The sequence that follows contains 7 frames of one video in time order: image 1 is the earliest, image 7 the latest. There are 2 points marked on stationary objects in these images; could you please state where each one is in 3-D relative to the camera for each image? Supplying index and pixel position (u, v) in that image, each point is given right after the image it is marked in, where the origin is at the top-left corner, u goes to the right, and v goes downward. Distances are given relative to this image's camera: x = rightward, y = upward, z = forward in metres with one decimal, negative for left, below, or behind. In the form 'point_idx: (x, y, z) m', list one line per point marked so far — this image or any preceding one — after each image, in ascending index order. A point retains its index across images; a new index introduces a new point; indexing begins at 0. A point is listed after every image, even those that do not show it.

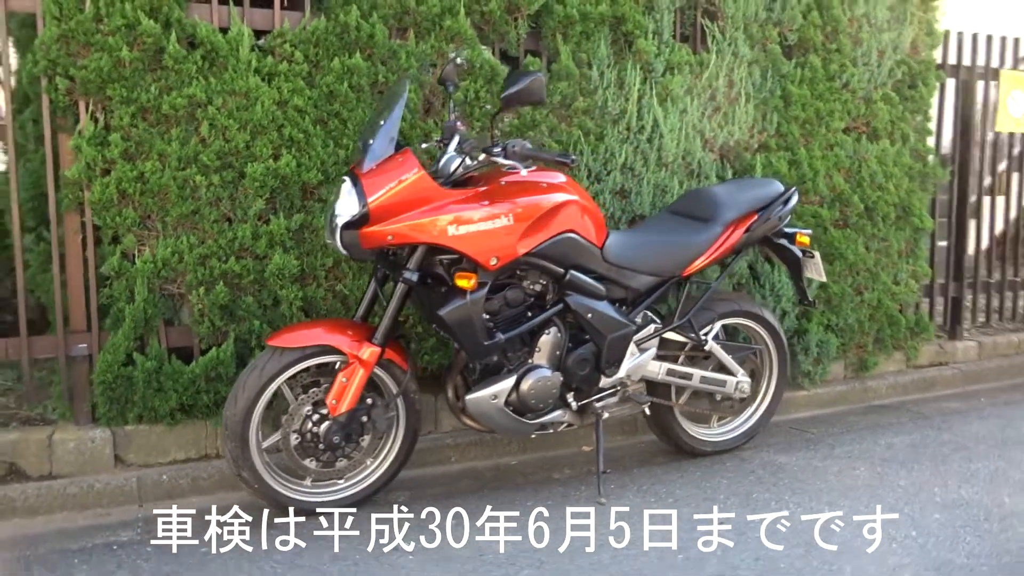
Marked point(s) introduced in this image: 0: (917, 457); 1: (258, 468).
0: (+2.1, -0.9, +4.4) m
1: (-1.1, -0.8, +3.6) m
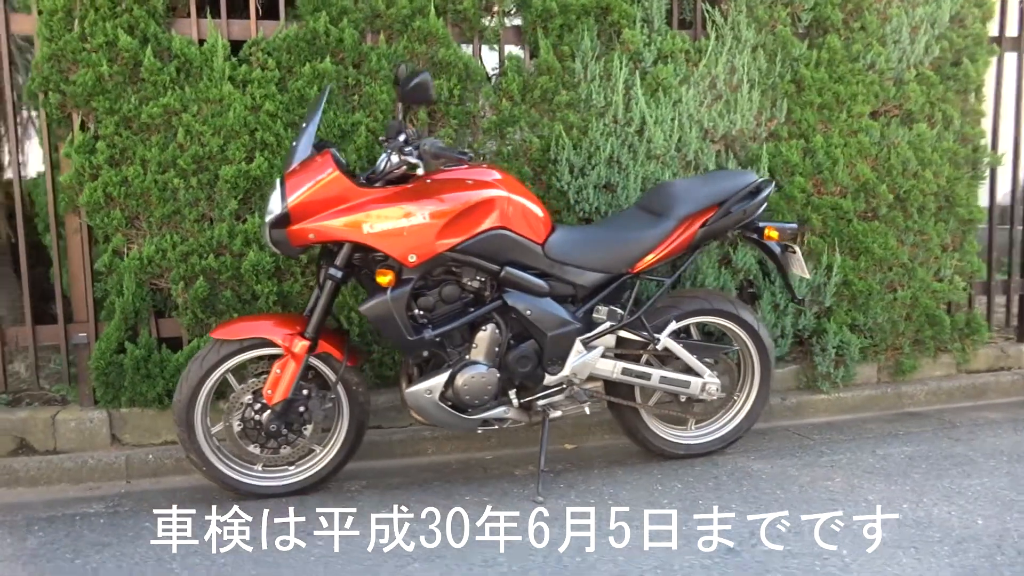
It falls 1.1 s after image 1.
0: (+1.9, -0.9, +4.1) m
1: (-1.4, -0.7, +3.8) m
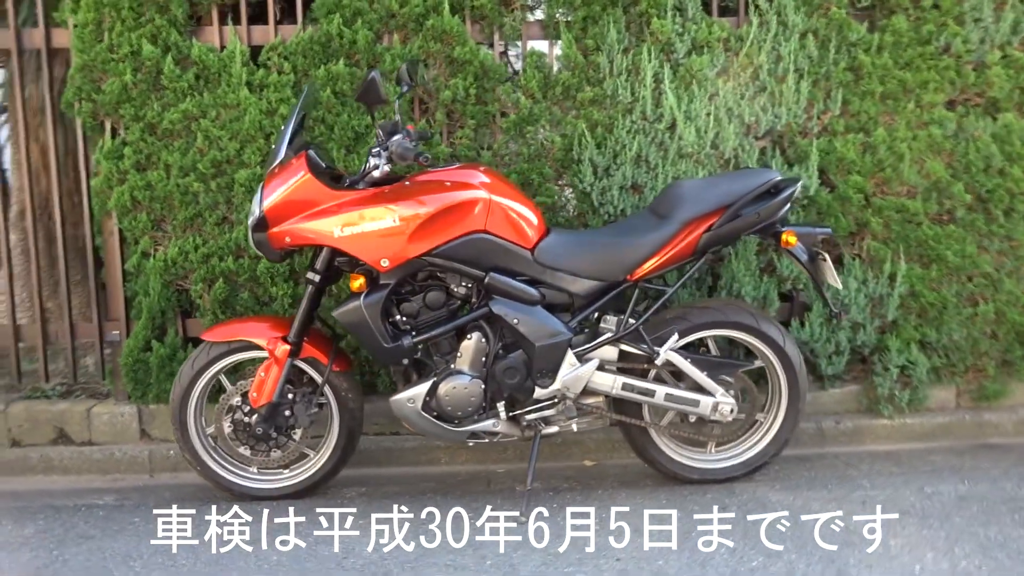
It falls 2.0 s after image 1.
0: (+1.9, -1.0, +3.5) m
1: (-1.4, -0.8, +3.9) m
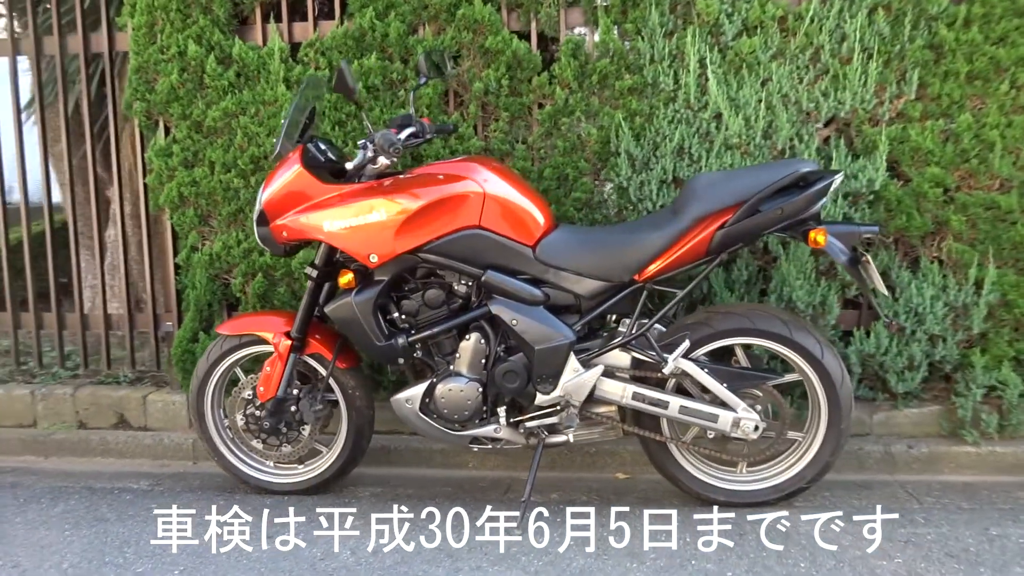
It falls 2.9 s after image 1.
0: (+1.8, -1.0, +3.0) m
1: (-1.4, -0.7, +3.9) m
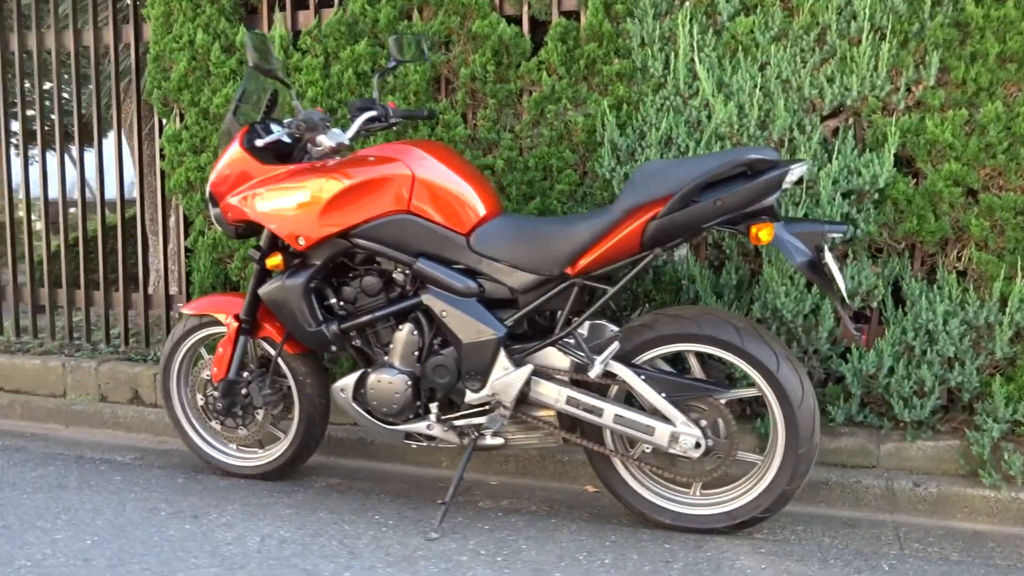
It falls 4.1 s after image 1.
0: (+1.4, -1.0, +2.5) m
1: (-1.6, -0.6, +4.0) m
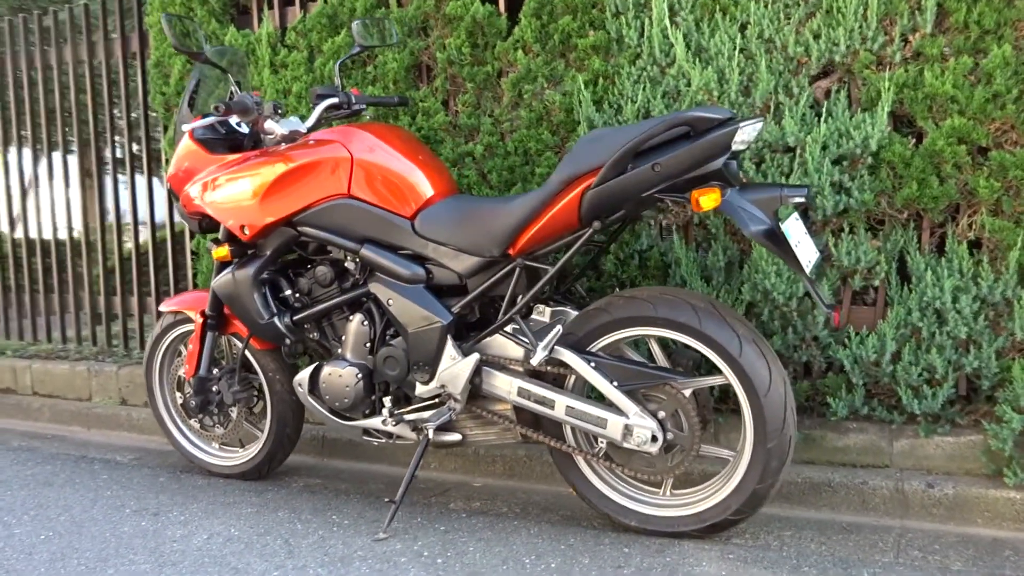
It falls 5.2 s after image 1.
0: (+1.1, -0.9, +2.1) m
1: (-1.7, -0.6, +4.0) m
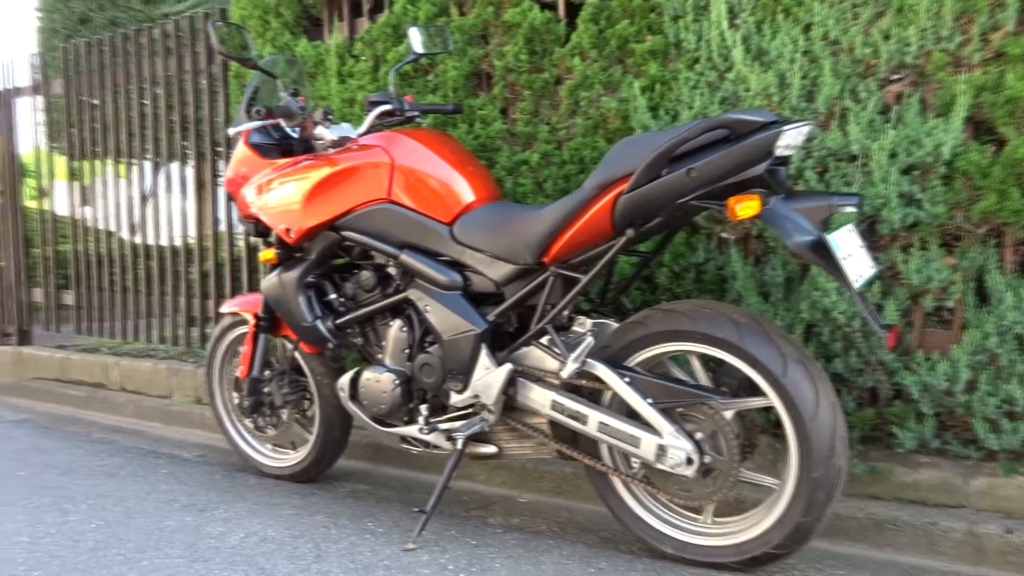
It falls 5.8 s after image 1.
0: (+1.1, -1.0, +1.9) m
1: (-1.4, -0.6, +4.1) m
